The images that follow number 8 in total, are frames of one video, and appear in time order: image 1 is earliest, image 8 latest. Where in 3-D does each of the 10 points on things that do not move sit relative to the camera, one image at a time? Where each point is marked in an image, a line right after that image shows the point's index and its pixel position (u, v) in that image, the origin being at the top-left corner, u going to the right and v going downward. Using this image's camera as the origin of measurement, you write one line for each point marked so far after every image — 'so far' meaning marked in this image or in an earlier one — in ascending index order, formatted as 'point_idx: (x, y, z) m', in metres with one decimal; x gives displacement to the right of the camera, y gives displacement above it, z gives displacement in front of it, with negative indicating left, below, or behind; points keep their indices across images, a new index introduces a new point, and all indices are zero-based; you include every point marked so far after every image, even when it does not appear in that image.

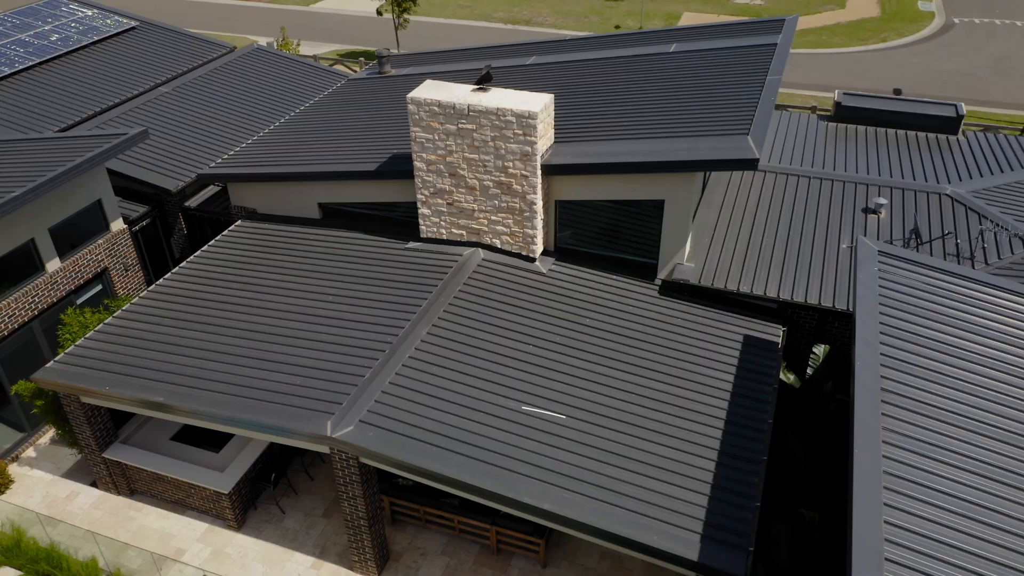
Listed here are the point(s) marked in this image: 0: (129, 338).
0: (-8.5, -1.1, +17.5) m
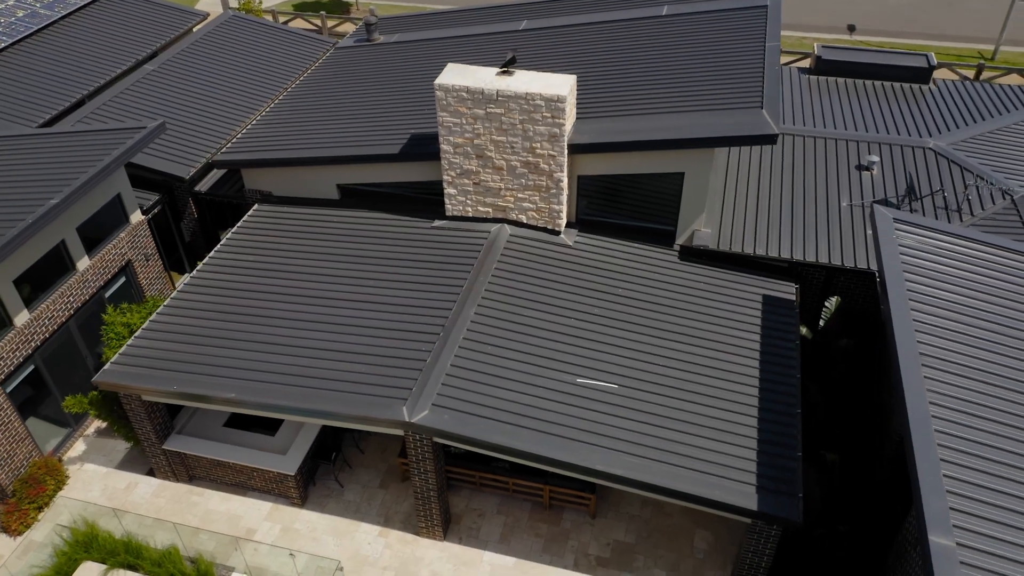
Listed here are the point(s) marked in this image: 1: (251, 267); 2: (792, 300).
0: (-7.6, -1.1, +18.0) m
1: (-6.4, +0.5, +19.8) m
2: (+6.6, -0.3, +18.6) m
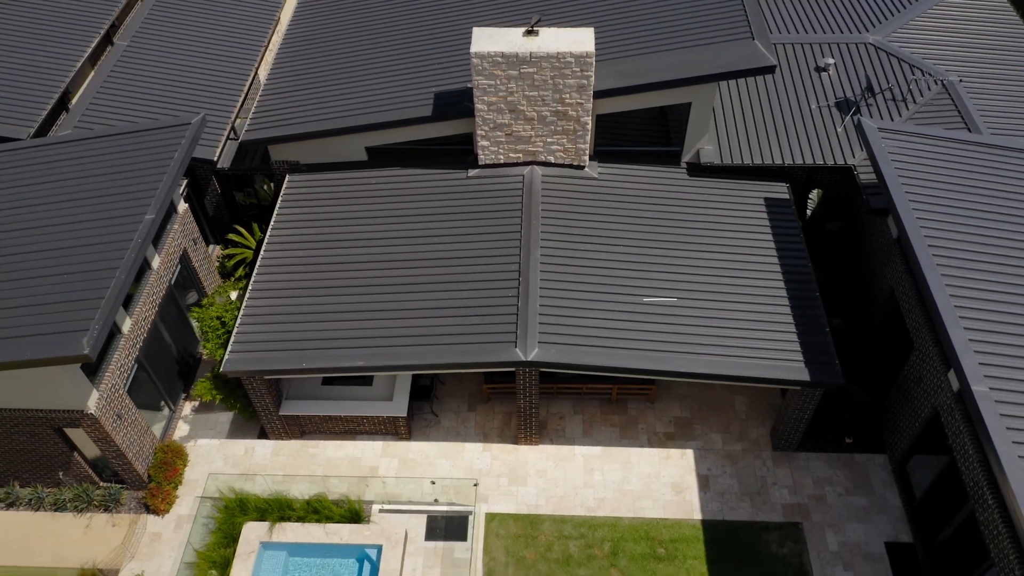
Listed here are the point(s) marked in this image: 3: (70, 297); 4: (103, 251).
0: (-5.9, -0.7, +19.9) m
1: (-5.3, +1.3, +21.5) m
2: (+7.8, +2.5, +22.2) m
3: (-9.2, -0.3, +16.5) m
4: (-9.0, +0.8, +17.4) m
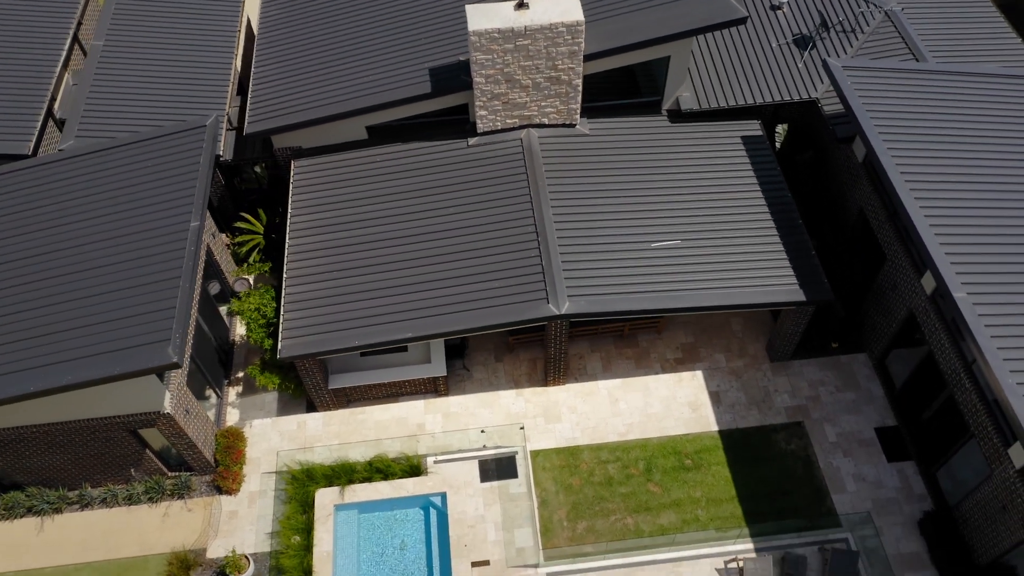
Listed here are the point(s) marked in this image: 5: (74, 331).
0: (-5.2, -0.3, +21.3) m
1: (-5.0, +1.9, +22.7) m
2: (+7.7, +4.7, +24.4) m
3: (-8.2, -0.5, +17.6) m
4: (-8.2, +0.6, +18.4) m
5: (-9.7, -1.0, +17.6) m
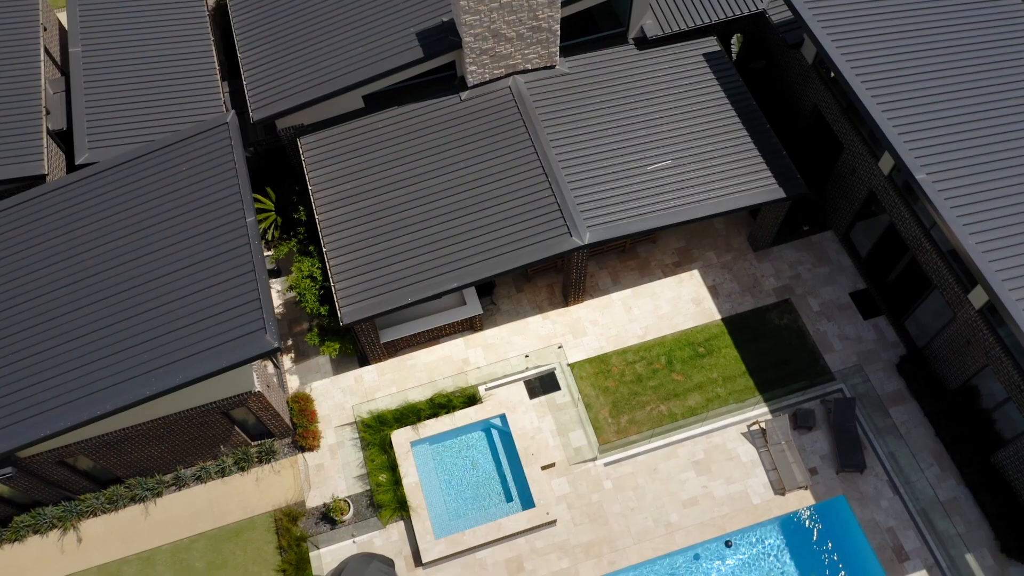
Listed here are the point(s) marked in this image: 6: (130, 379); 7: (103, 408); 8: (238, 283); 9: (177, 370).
0: (-4.5, +0.7, +23.3) m
1: (-4.7, +3.0, +24.5) m
2: (+7.1, +8.1, +27.0) m
3: (-7.0, -0.5, +19.5) m
4: (-7.2, +0.7, +20.1) m
5: (-8.3, -1.1, +19.4) m
6: (-9.1, -2.2, +18.9) m
7: (-9.6, -2.8, +18.6) m
8: (-6.8, +0.1, +19.7) m
9: (-8.0, -2.0, +18.8) m
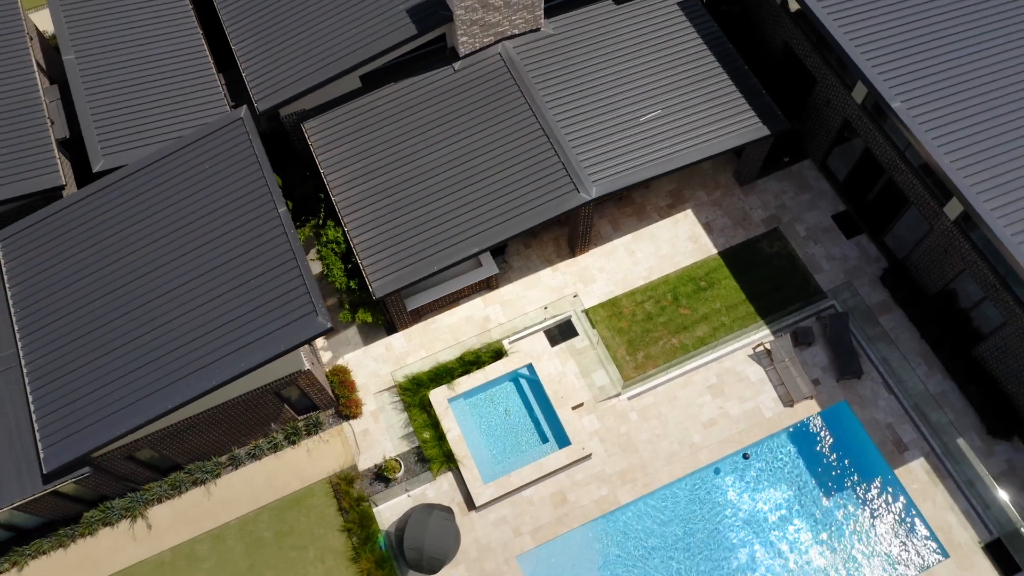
0: (-4.0, +1.5, +24.6) m
1: (-4.6, +3.9, +25.6) m
2: (+6.4, +10.4, +28.3) m
3: (-6.2, -0.2, +20.7) m
4: (-6.5, +1.0, +21.2) m
5: (-7.5, -1.0, +20.6) m
6: (-8.1, -2.1, +20.2) m
7: (-8.5, -2.8, +19.9) m
8: (-6.1, +0.4, +20.9) m
9: (-7.0, -1.8, +20.1) m
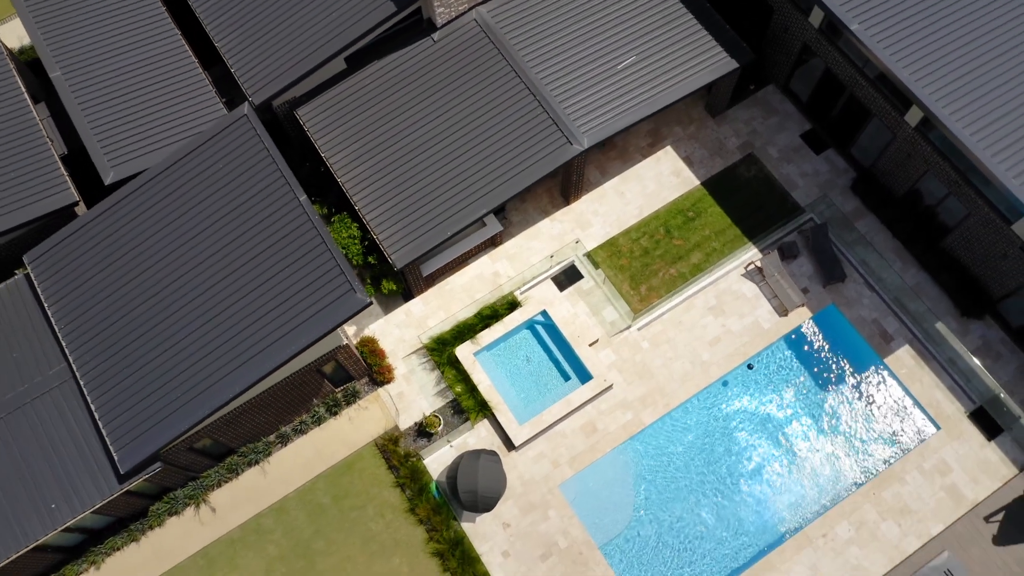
0: (-3.9, +2.5, +25.9) m
1: (-4.8, +4.8, +26.7) m
2: (+5.1, +12.9, +29.5) m
3: (-5.6, +0.3, +22.1) m
4: (-6.1, +1.4, +22.5) m
5: (-6.7, -0.7, +22.0) m
6: (-7.2, -2.0, +21.6) m
7: (-7.5, -2.7, +21.4) m
8: (-5.6, +0.9, +22.3) m
9: (-6.1, -1.5, +21.6) m
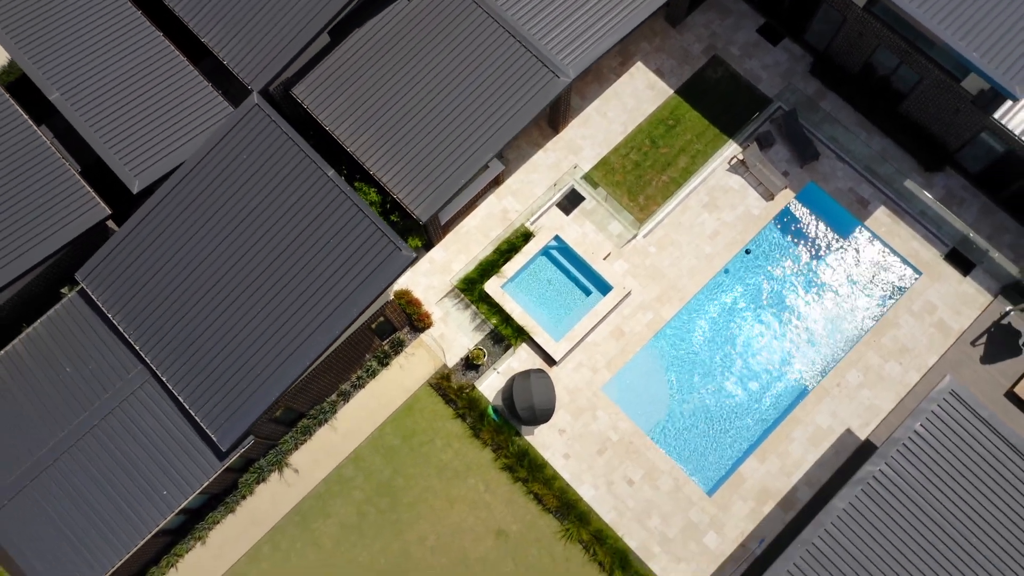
0: (-3.7, +4.1, +27.7) m
1: (-5.1, +6.2, +28.2) m
2: (+3.0, +16.3, +30.7) m
3: (-4.7, +1.3, +24.0) m
4: (-5.5, +2.4, +24.3) m
5: (-5.6, +0.1, +23.9) m
6: (-5.8, -1.2, +23.7) m
7: (-6.0, -2.0, +23.5) m
8: (-4.9, +1.9, +24.1) m
9: (-4.9, -0.6, +23.7) m
